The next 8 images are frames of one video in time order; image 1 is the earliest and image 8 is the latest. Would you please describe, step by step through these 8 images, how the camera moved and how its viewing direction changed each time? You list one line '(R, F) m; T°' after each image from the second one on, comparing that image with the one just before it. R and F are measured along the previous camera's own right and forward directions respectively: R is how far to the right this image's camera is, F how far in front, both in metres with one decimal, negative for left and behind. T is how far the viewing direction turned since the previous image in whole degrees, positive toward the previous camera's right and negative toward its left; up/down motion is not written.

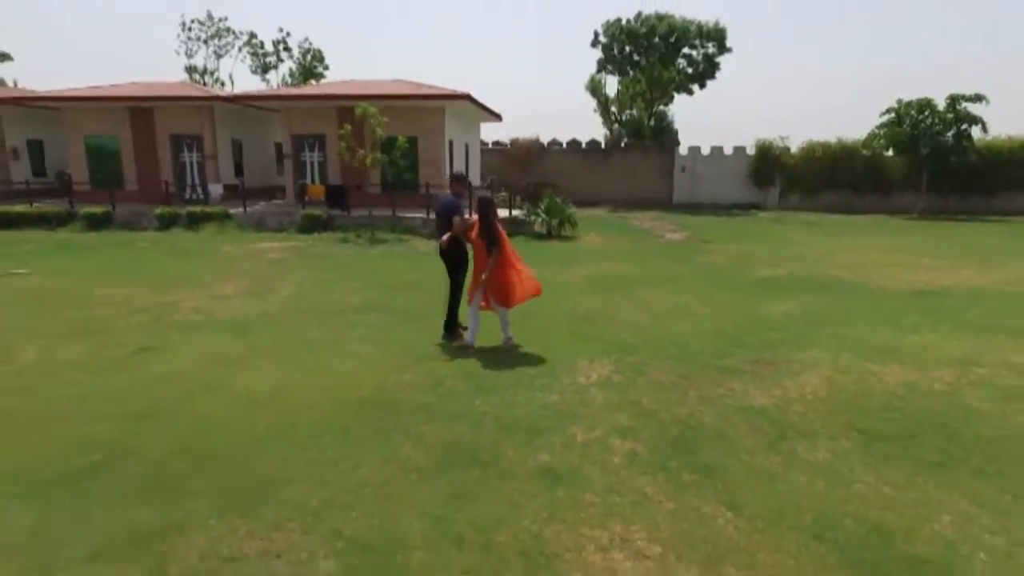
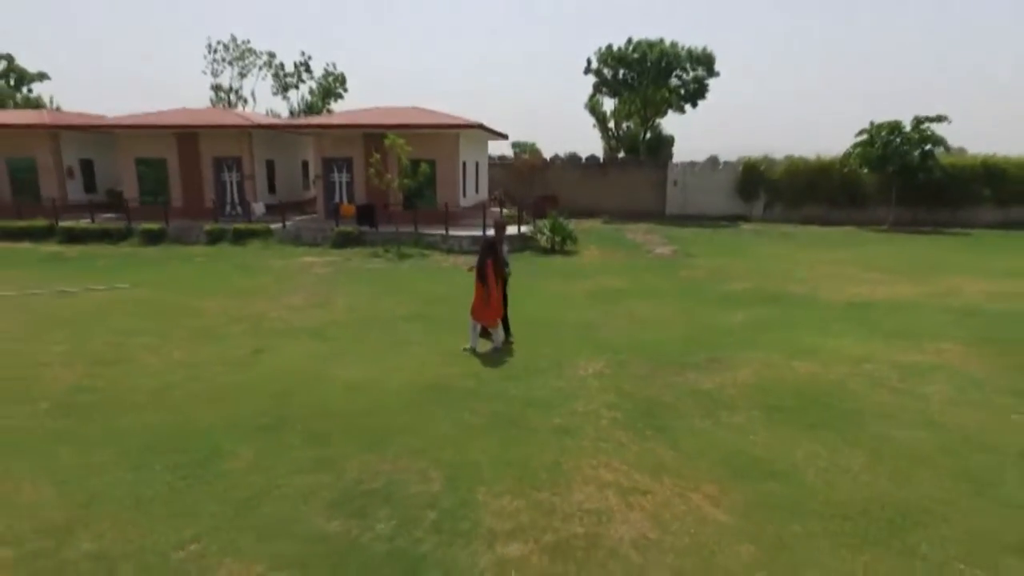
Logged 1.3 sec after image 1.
(-0.2, -1.6) m; 0°
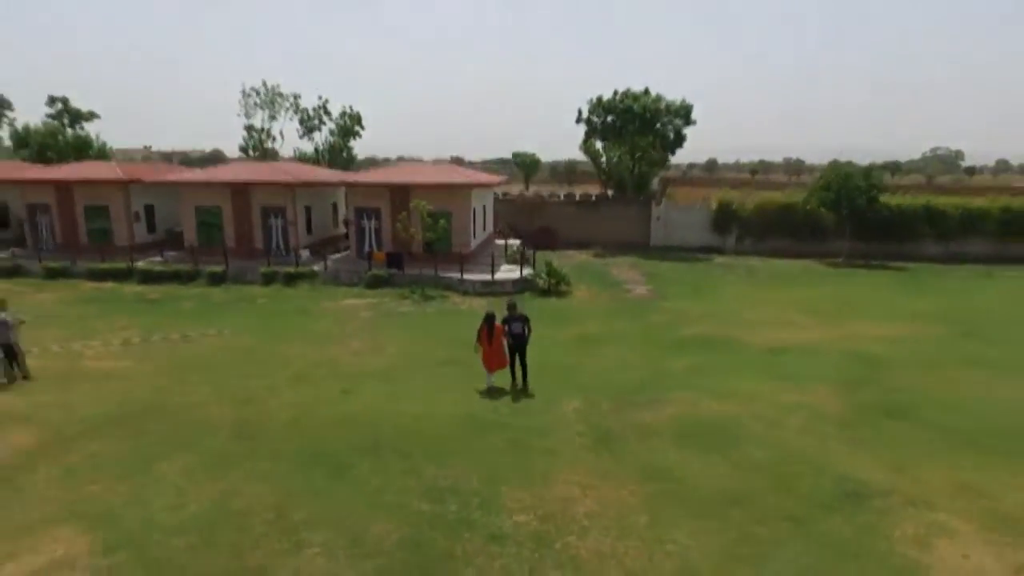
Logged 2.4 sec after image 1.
(-0.1, -2.7) m; 0°
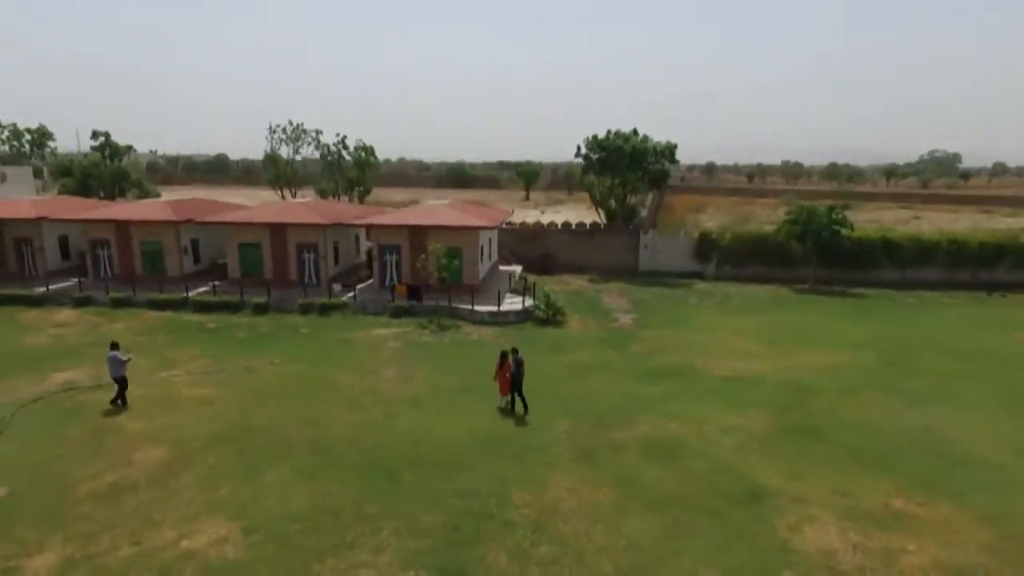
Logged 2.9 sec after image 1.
(-0.1, -2.6) m; 0°
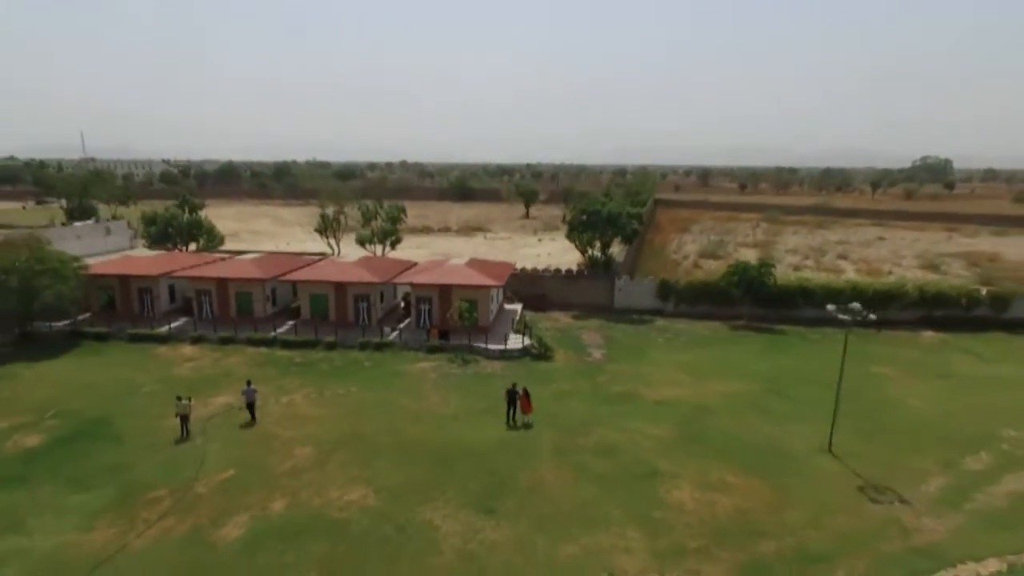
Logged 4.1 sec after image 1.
(-0.1, -6.9) m; 0°
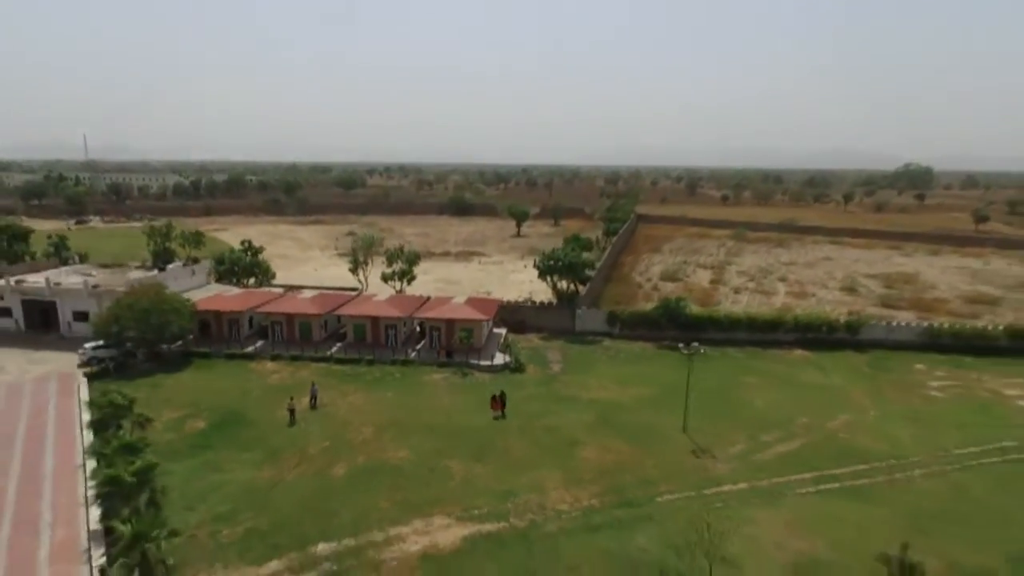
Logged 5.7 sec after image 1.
(+0.7, -11.0) m; 0°
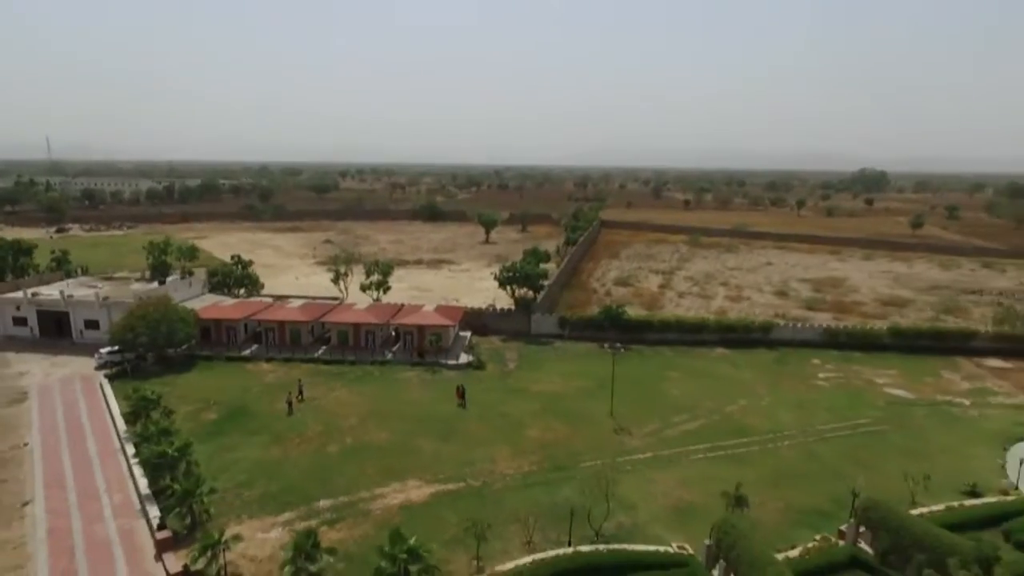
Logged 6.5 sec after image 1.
(+0.8, -6.4) m; +2°
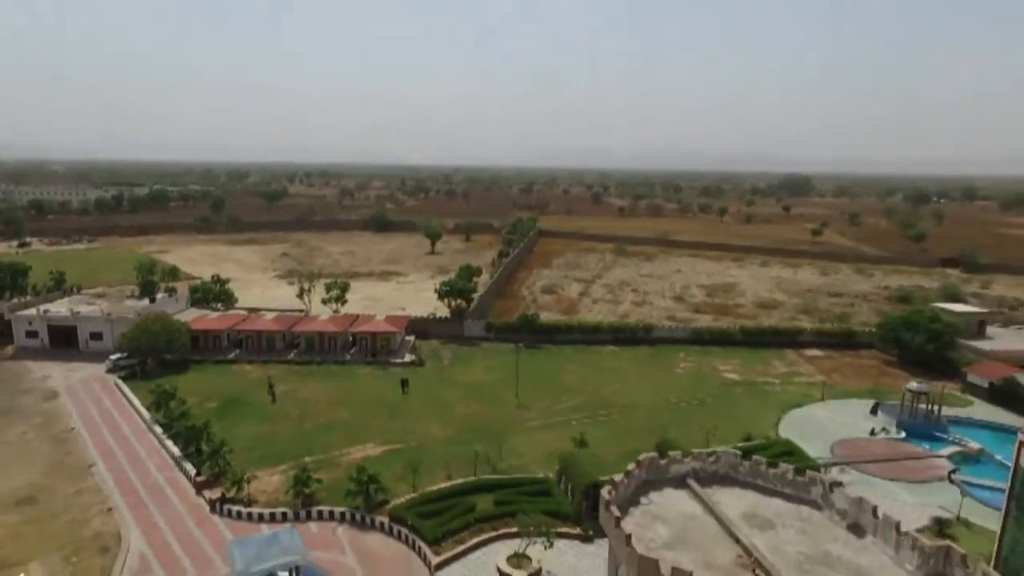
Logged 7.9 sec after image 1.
(+1.6, -12.0) m; +4°
